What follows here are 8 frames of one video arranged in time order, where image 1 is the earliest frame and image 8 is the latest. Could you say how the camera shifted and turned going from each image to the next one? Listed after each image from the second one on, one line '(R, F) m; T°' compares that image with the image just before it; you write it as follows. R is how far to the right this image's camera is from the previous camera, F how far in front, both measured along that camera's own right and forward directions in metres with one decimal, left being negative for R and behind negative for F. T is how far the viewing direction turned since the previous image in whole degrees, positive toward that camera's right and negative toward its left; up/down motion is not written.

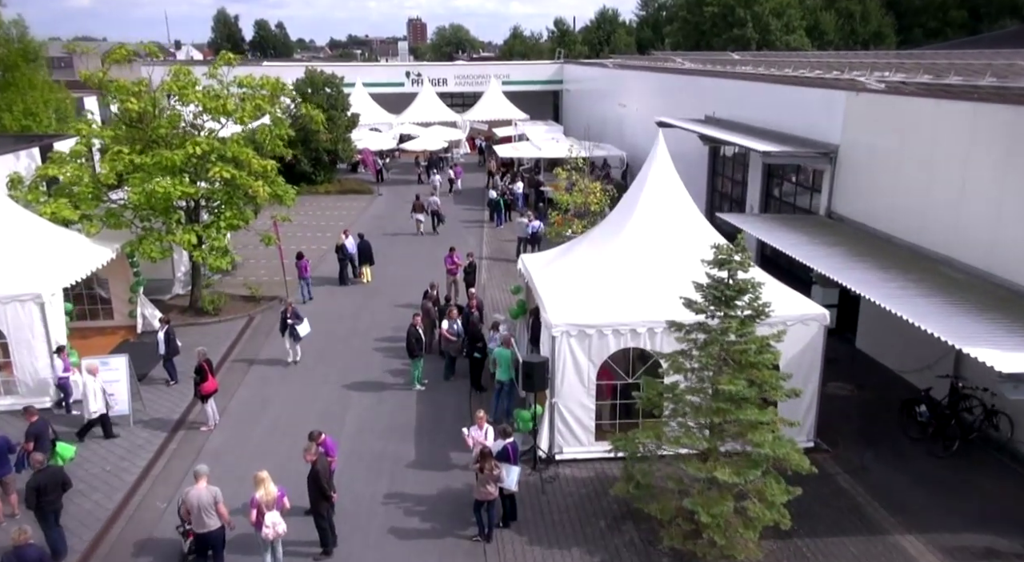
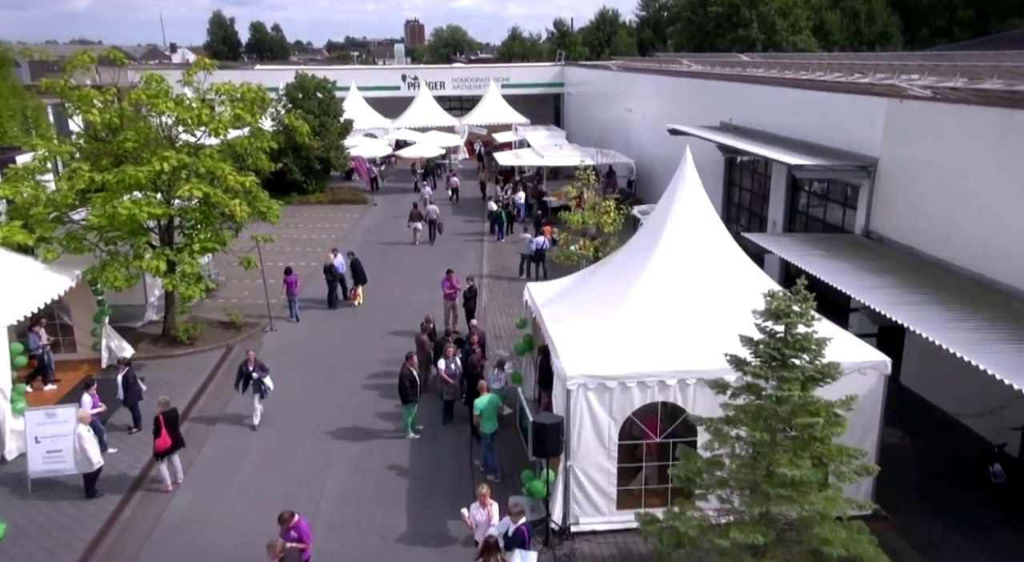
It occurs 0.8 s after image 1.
(-0.1, +1.4) m; 0°
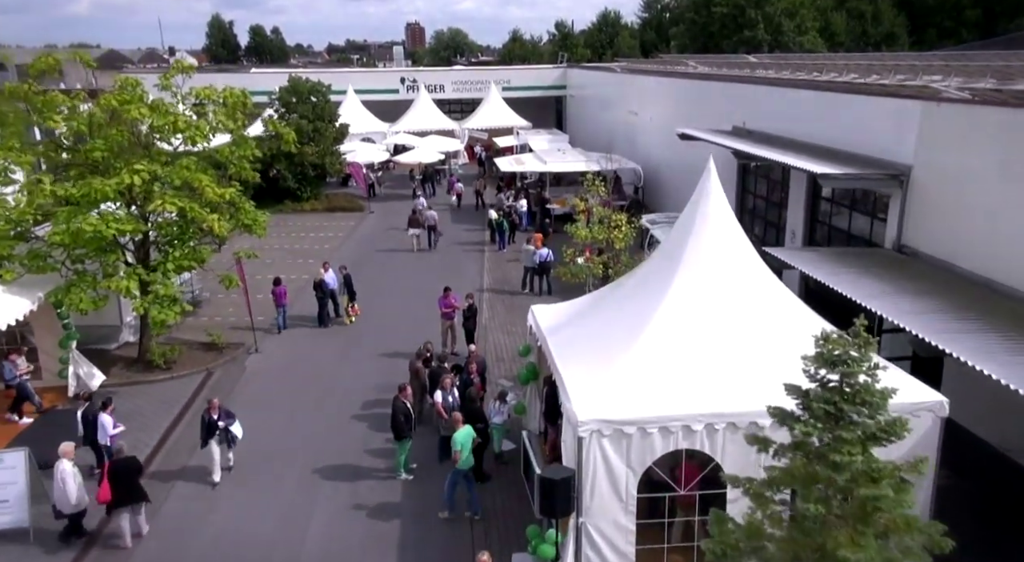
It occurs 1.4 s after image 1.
(0.0, +1.1) m; 0°
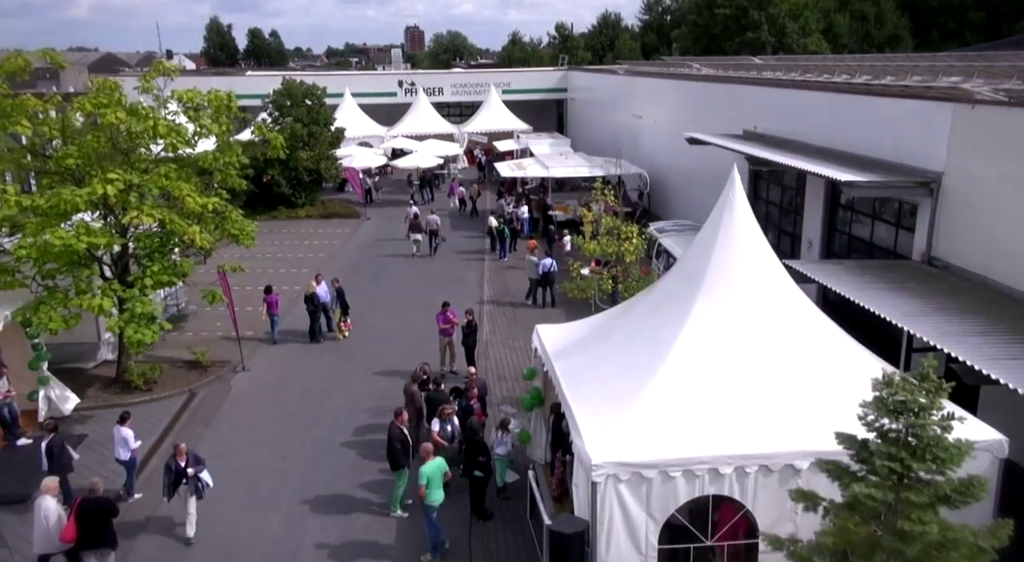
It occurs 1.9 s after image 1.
(0.0, +0.8) m; 0°
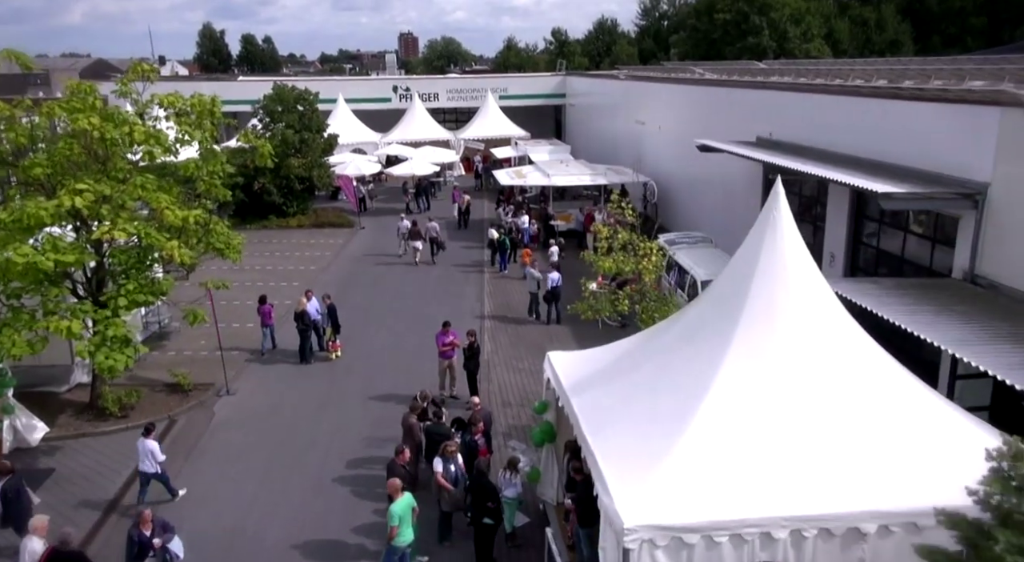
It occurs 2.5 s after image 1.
(-0.2, +0.9) m; 0°
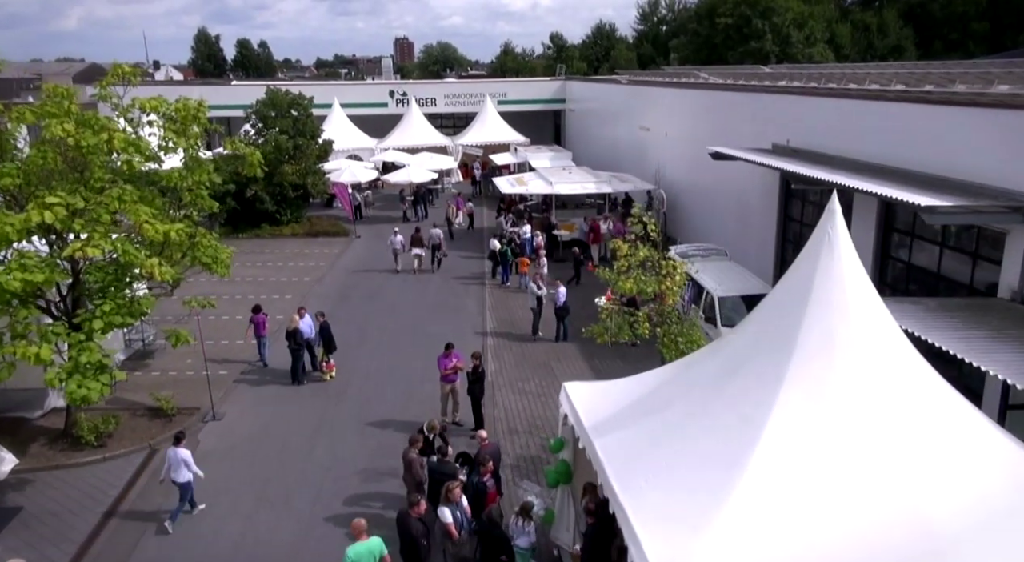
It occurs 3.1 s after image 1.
(-0.2, +0.9) m; 0°
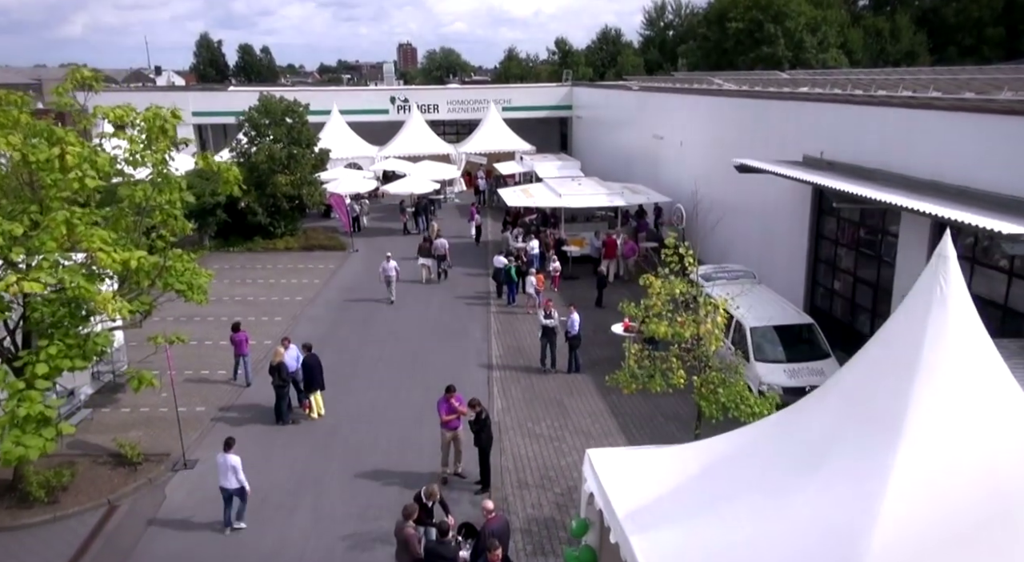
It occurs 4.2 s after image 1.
(-0.1, +1.4) m; 0°
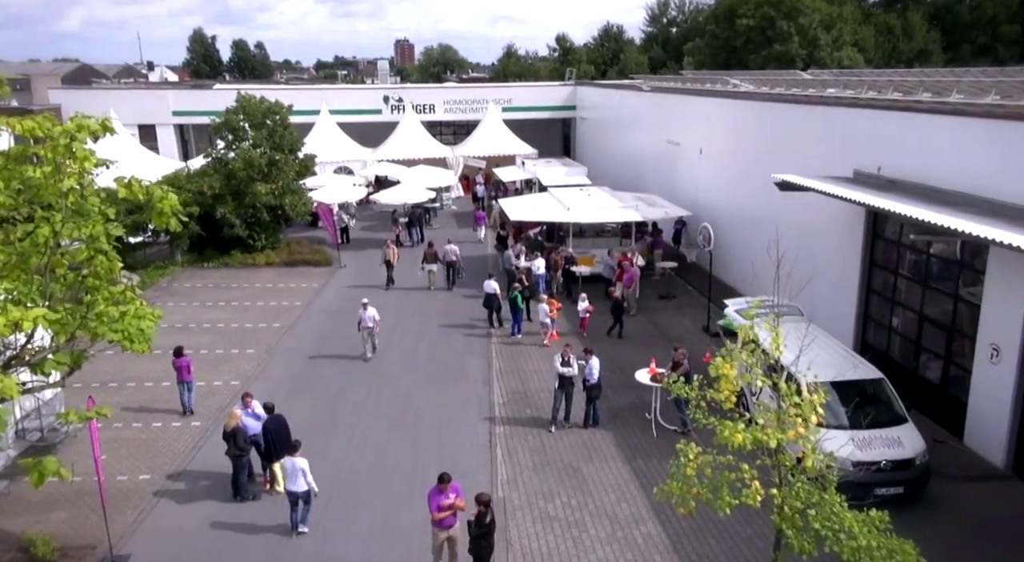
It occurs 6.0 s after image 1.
(-0.1, +2.1) m; 0°
